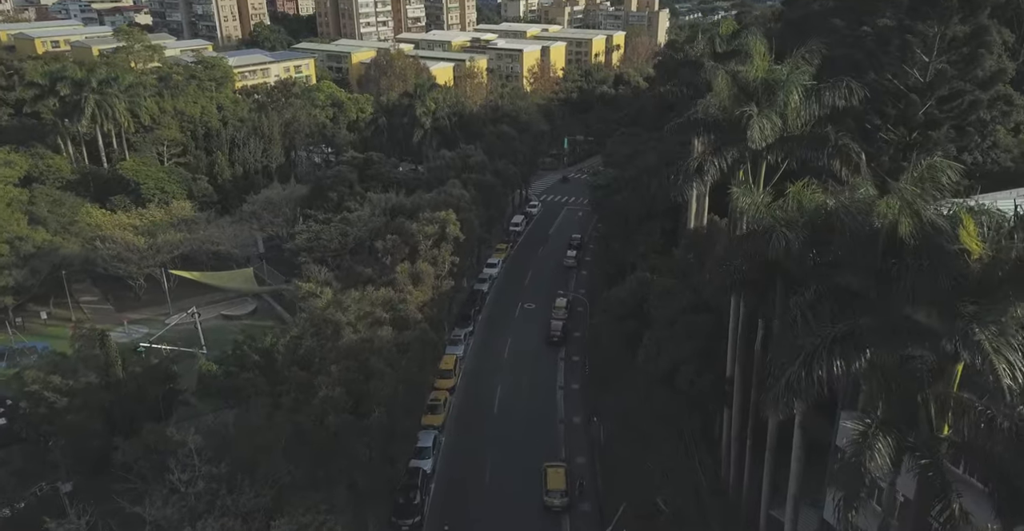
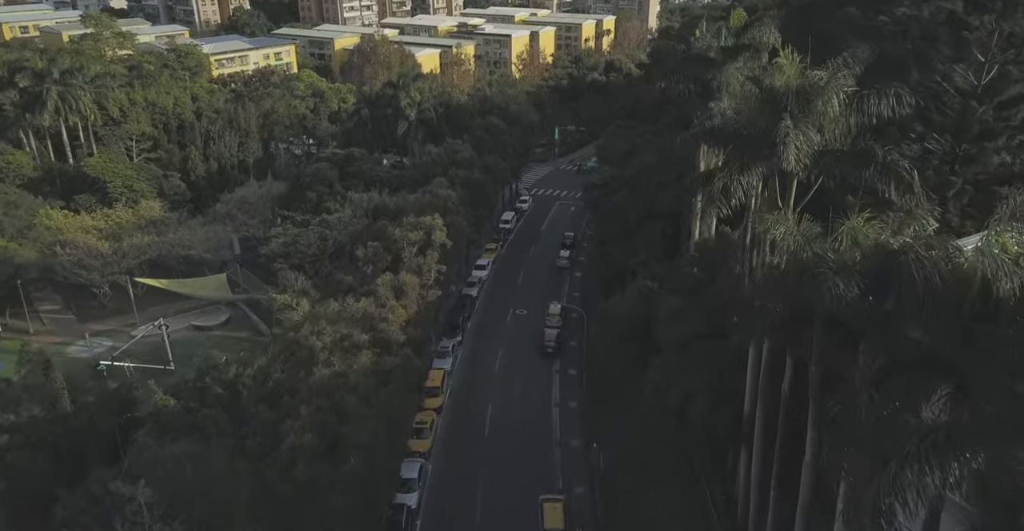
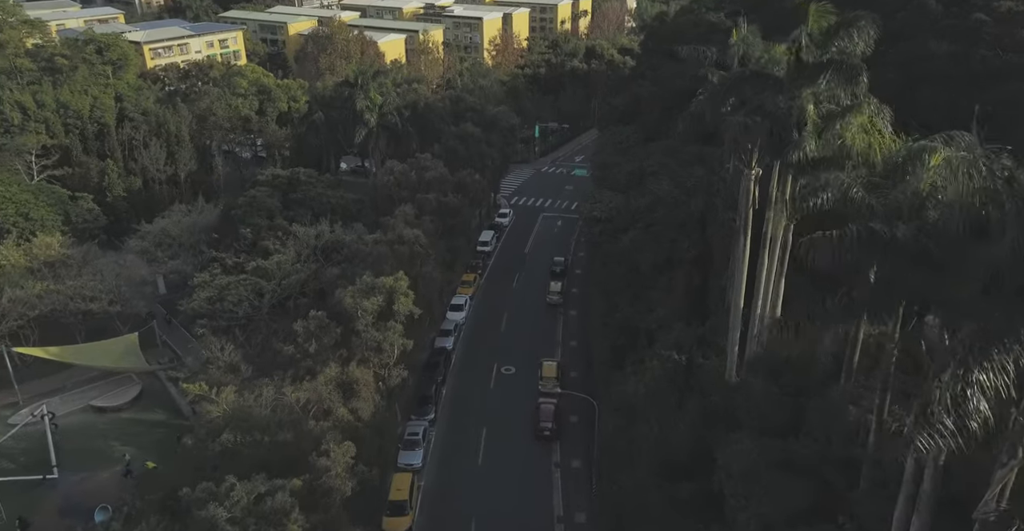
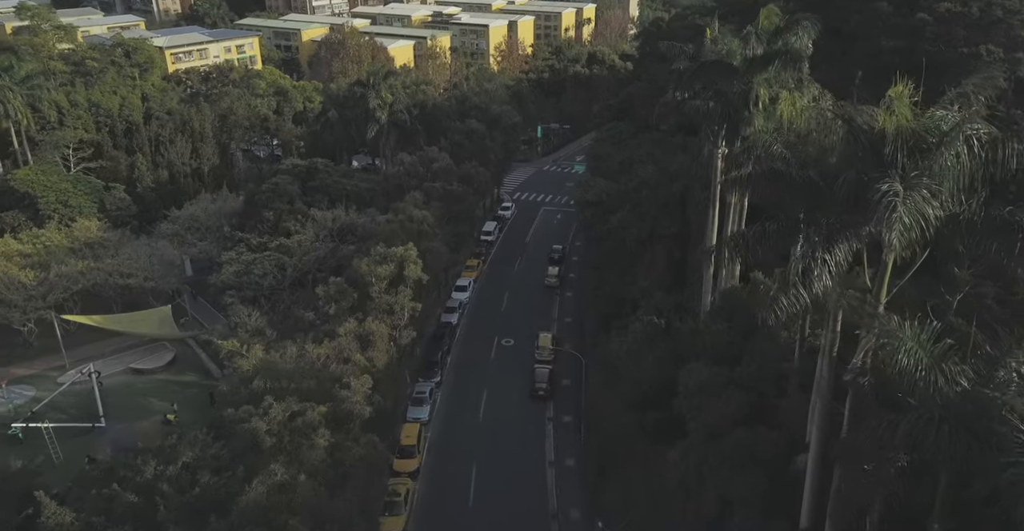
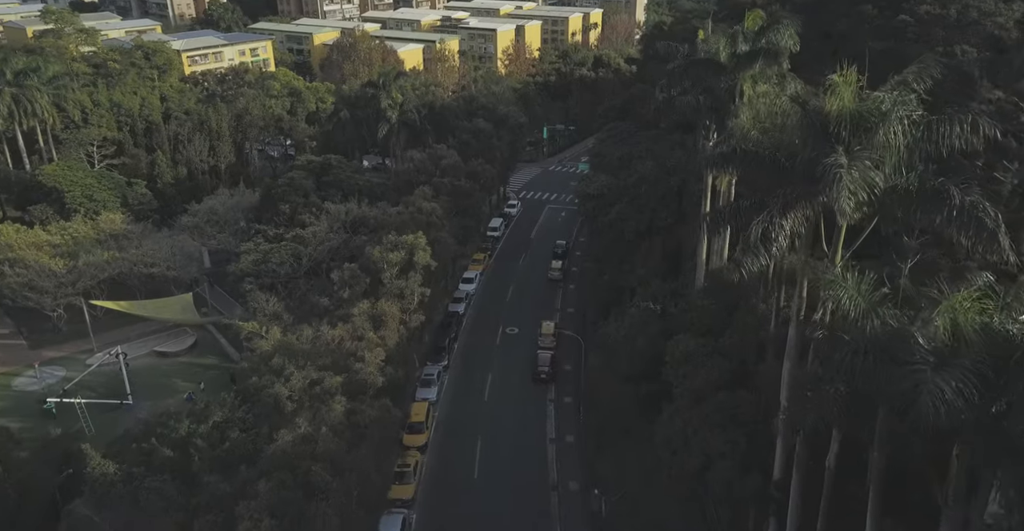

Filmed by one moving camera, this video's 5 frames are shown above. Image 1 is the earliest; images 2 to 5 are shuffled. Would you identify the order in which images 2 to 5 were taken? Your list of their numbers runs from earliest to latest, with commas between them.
2, 5, 4, 3
